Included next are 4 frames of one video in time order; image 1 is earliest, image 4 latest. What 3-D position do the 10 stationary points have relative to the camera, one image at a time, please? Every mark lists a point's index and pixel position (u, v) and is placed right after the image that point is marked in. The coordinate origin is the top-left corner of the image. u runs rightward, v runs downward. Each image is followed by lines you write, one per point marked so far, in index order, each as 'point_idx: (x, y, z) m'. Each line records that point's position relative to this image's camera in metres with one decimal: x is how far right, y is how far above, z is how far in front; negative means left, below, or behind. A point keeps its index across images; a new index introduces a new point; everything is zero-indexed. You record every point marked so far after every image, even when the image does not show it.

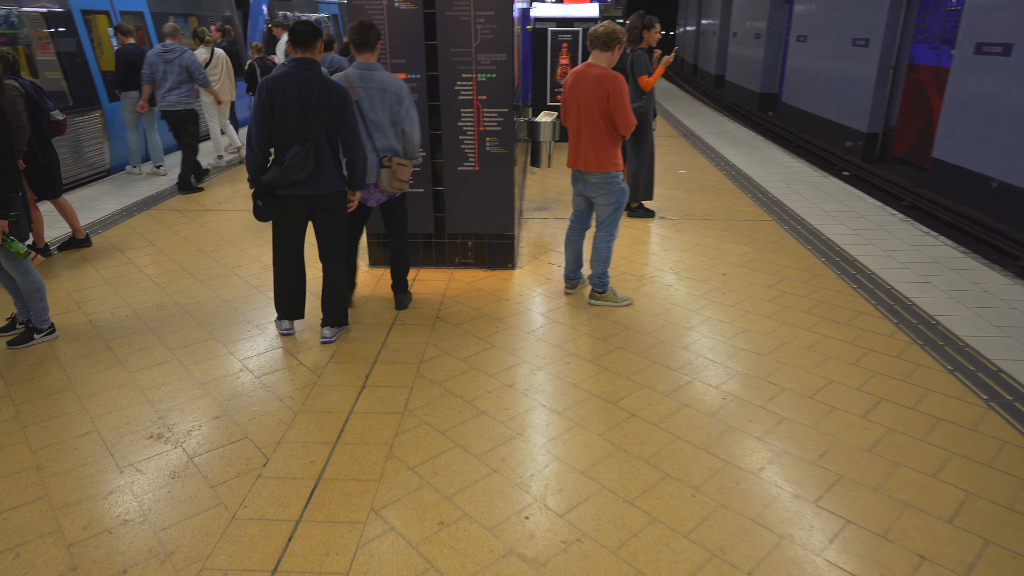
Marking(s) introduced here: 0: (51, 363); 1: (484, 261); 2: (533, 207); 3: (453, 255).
0: (-2.7, -0.5, +4.0) m
1: (-0.2, +0.2, +5.6) m
2: (+0.2, +0.9, +7.6) m
3: (-0.5, +0.3, +5.6) m
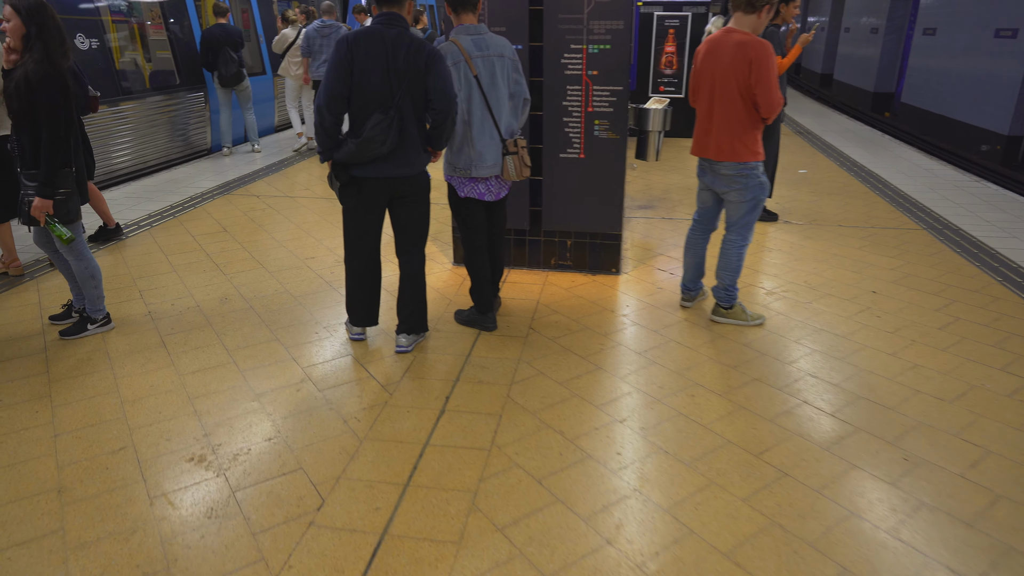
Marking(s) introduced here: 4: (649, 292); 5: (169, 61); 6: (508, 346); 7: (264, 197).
0: (-2.2, -0.4, +3.6) m
1: (+0.5, +0.2, +4.8) m
2: (+1.2, +0.8, +6.8) m
3: (+0.3, +0.2, +4.9) m
4: (+0.9, 0.0, +4.5) m
5: (-4.4, +2.9, +8.8) m
6: (0.0, -0.3, +3.7) m
7: (-2.6, +0.9, +7.0) m
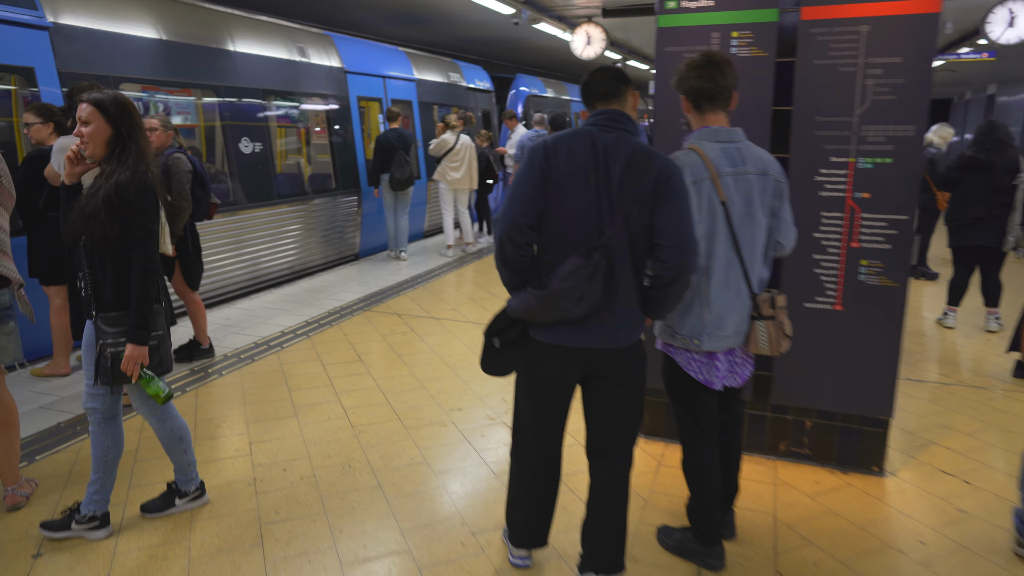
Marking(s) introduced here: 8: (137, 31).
0: (-1.3, -1.1, +2.7) m
1: (+1.6, -0.8, +3.4) m
2: (+2.7, -0.5, +5.3) m
3: (+1.4, -0.8, +3.5) m
4: (+1.9, -1.0, +3.0) m
5: (-2.3, +1.5, +8.5) m
6: (+0.8, -1.1, +2.4) m
7: (-1.0, -0.3, +6.2) m
8: (-3.3, +2.3, +6.0) m
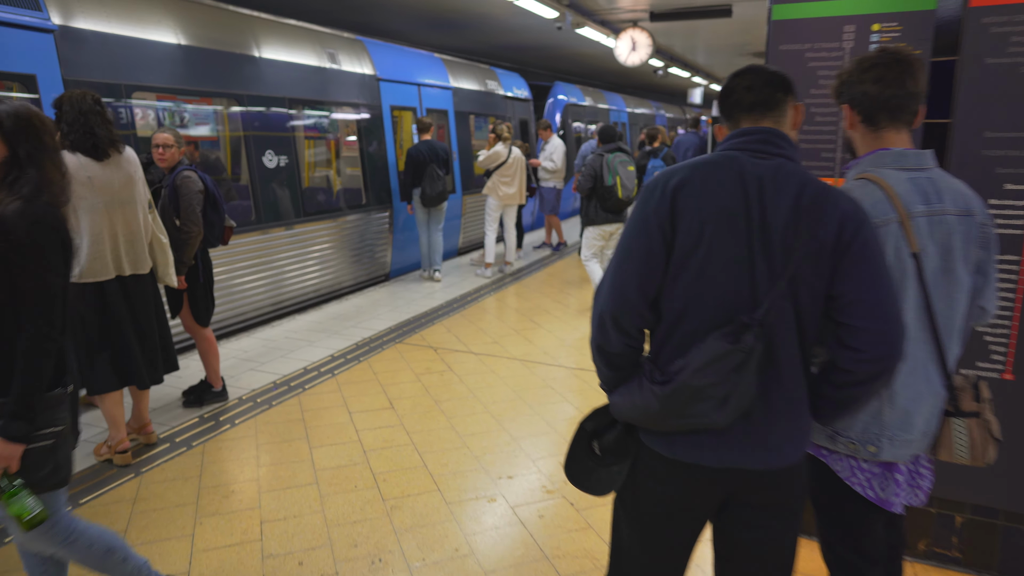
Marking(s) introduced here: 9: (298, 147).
0: (-1.1, -1.3, +2.0) m
1: (+1.9, -1.1, +2.7) m
2: (+3.1, -0.8, +4.5) m
3: (+1.6, -1.0, +2.8) m
4: (+2.2, -1.2, +2.3) m
5: (-1.8, +1.3, +8.0) m
6: (+1.1, -1.4, +1.7) m
7: (-0.6, -0.5, +5.6) m
8: (-2.9, +2.0, +5.5) m
9: (-2.2, +1.5, +7.0) m
